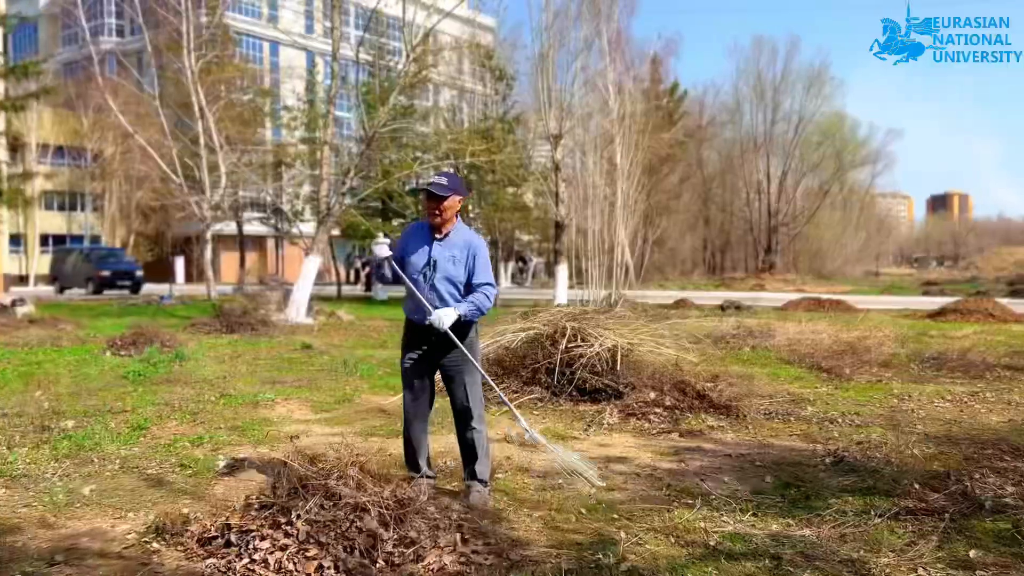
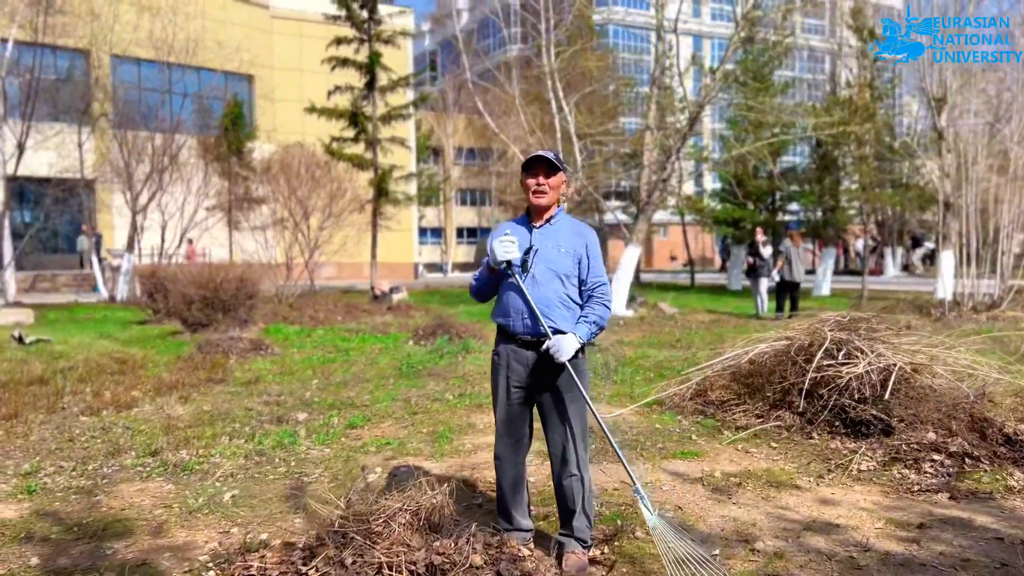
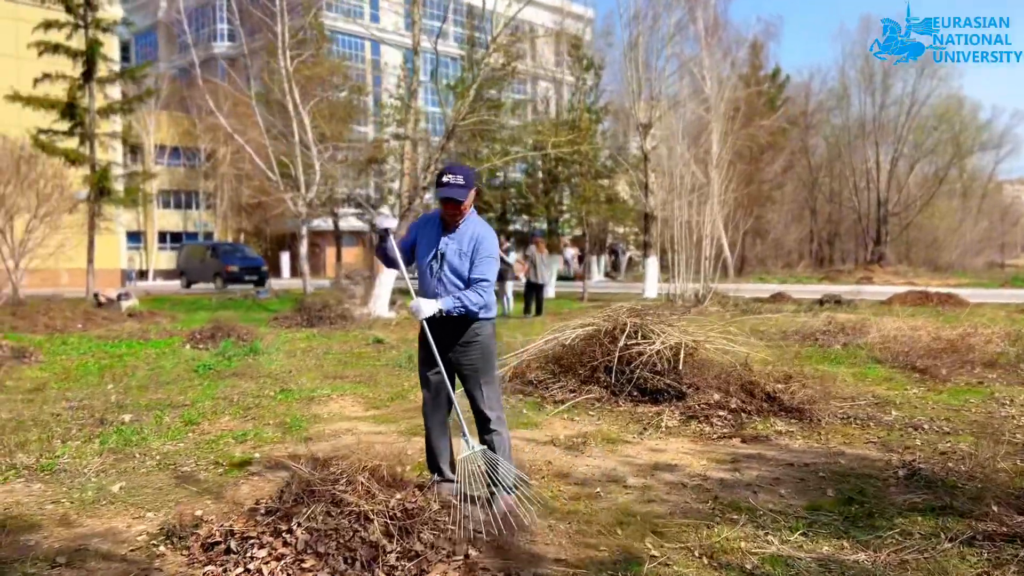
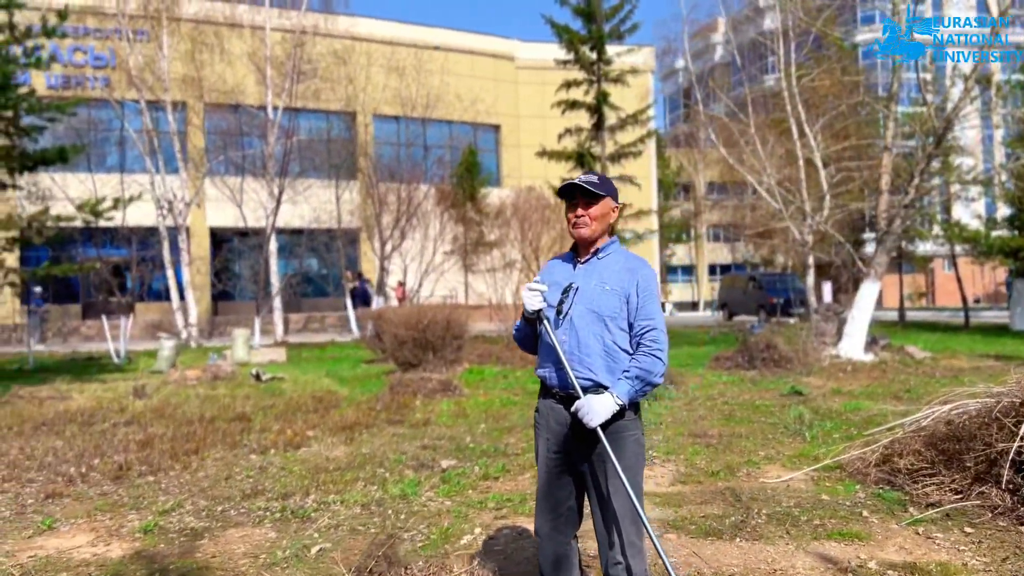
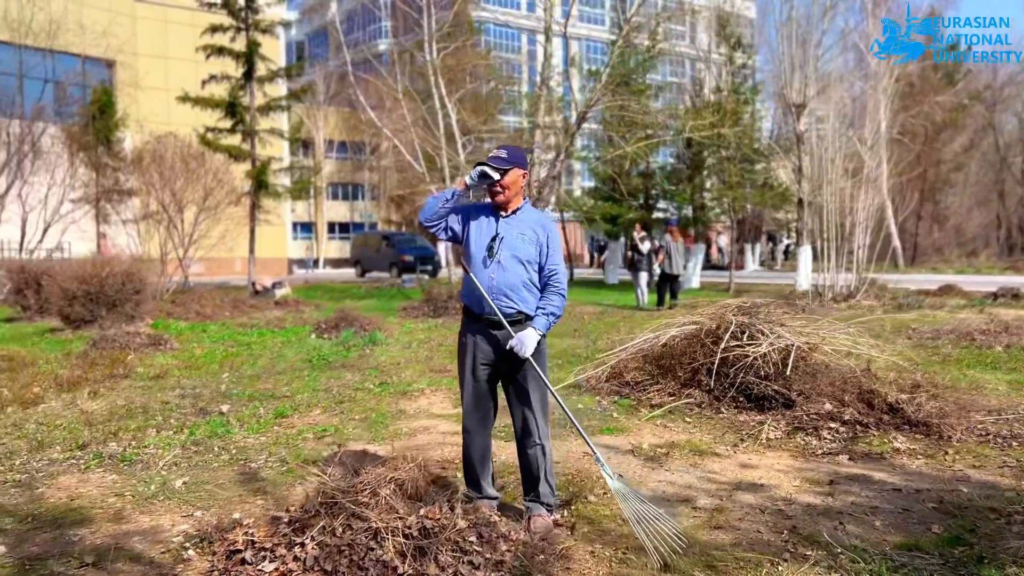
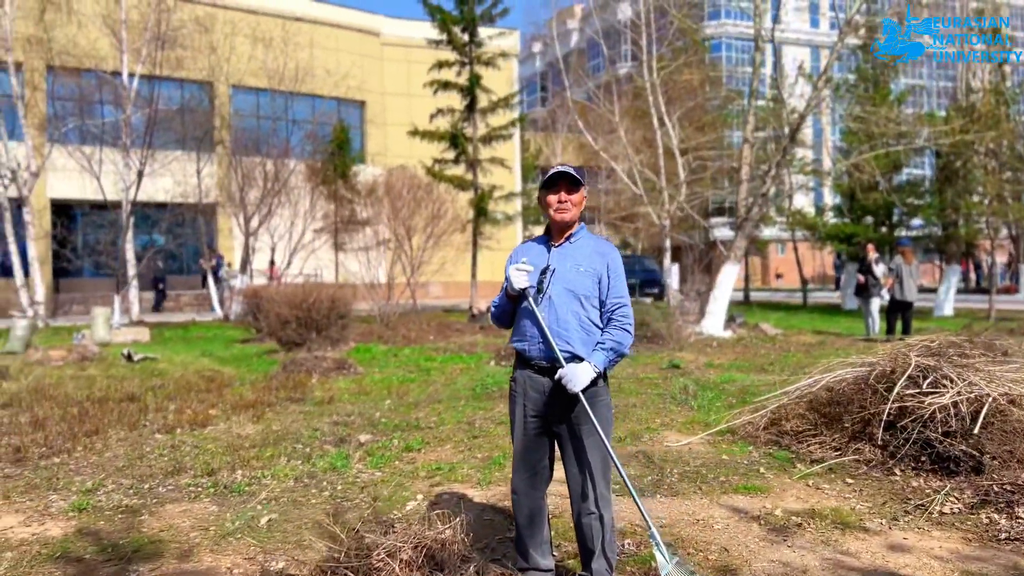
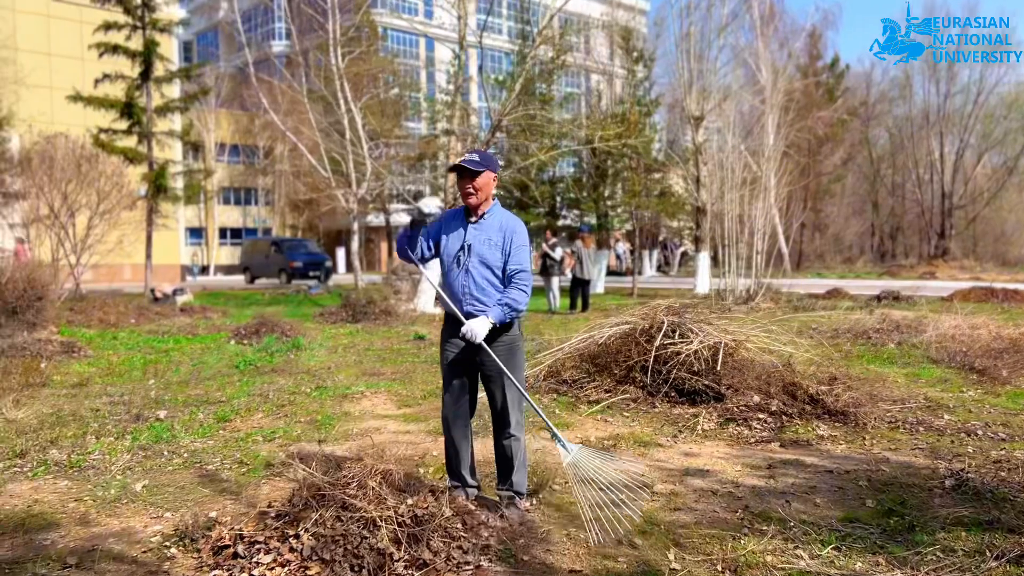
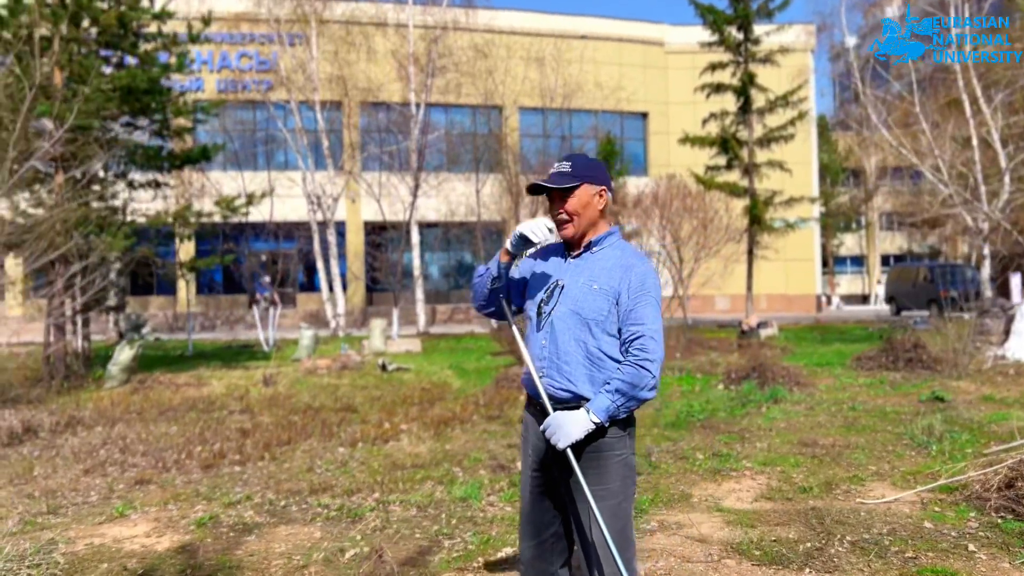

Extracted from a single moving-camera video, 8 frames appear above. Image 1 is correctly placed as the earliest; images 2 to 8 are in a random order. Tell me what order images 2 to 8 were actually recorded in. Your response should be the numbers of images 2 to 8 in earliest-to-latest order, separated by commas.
3, 7, 5, 2, 6, 4, 8
